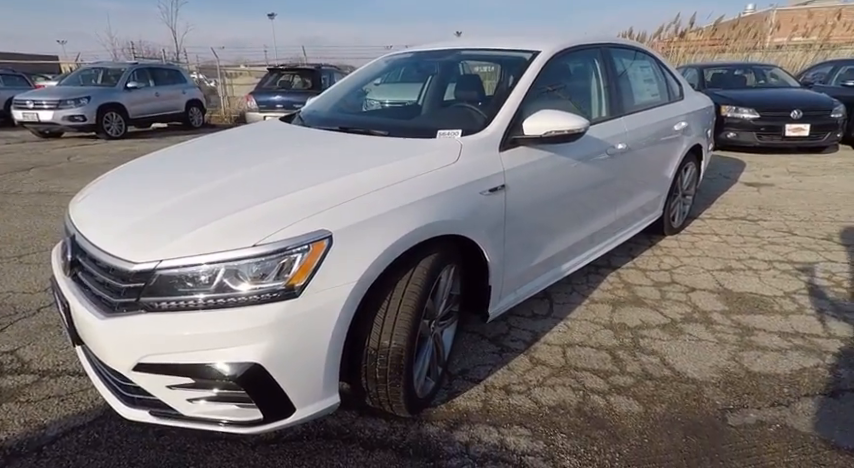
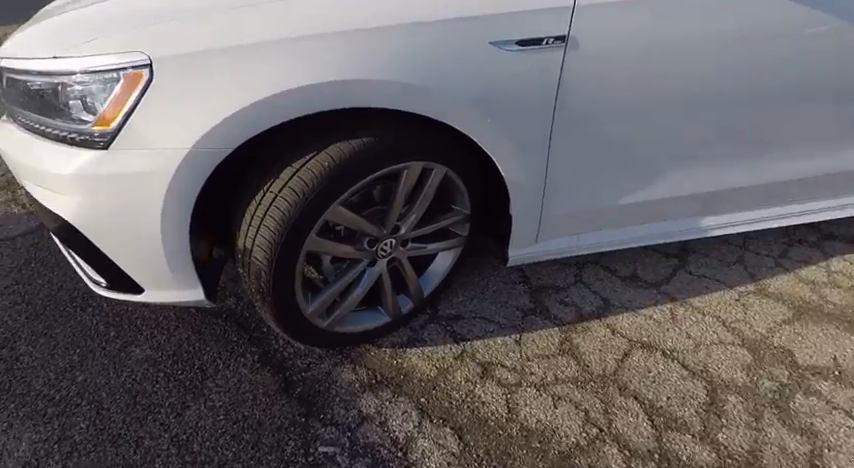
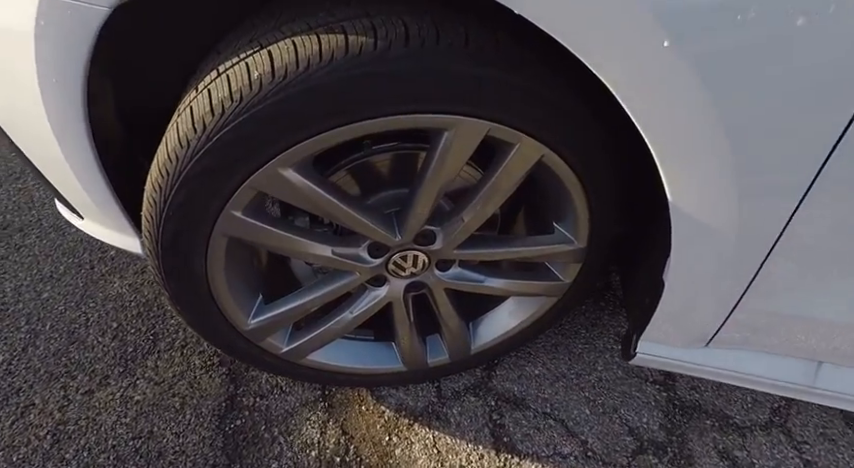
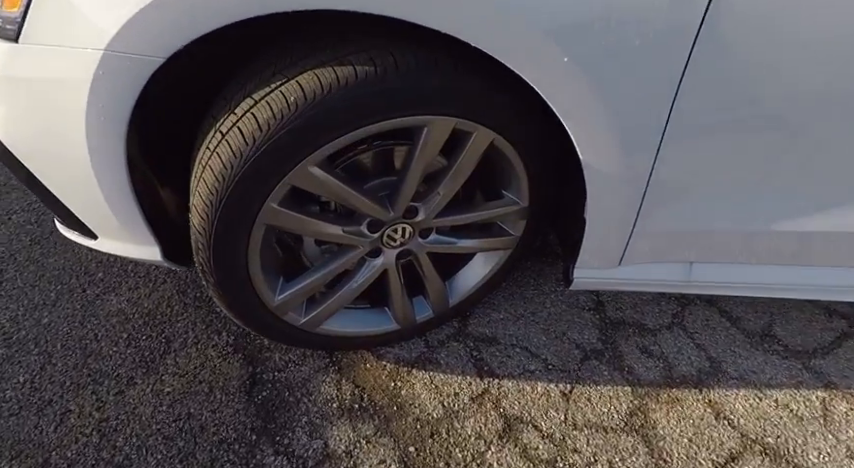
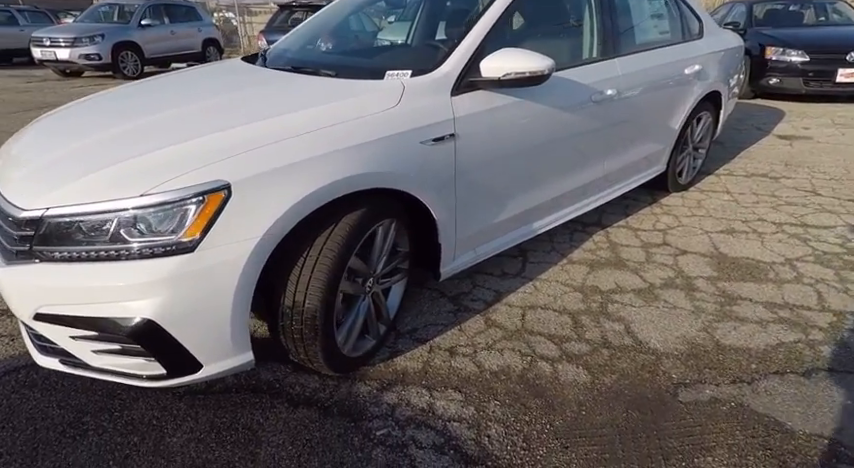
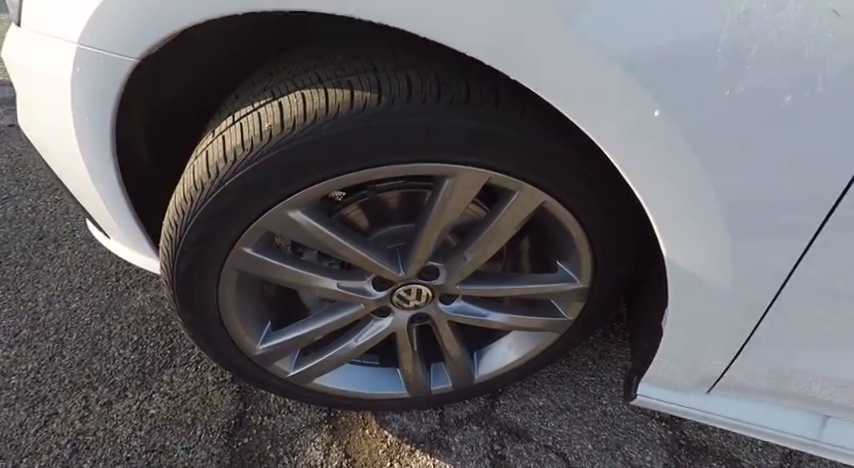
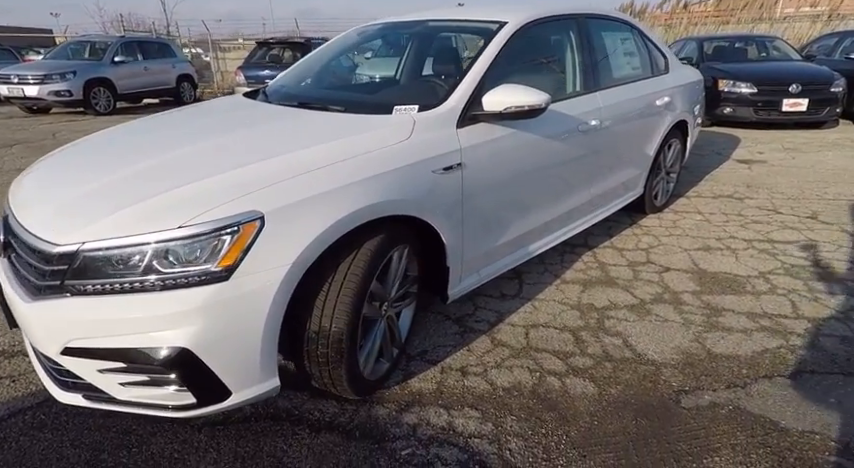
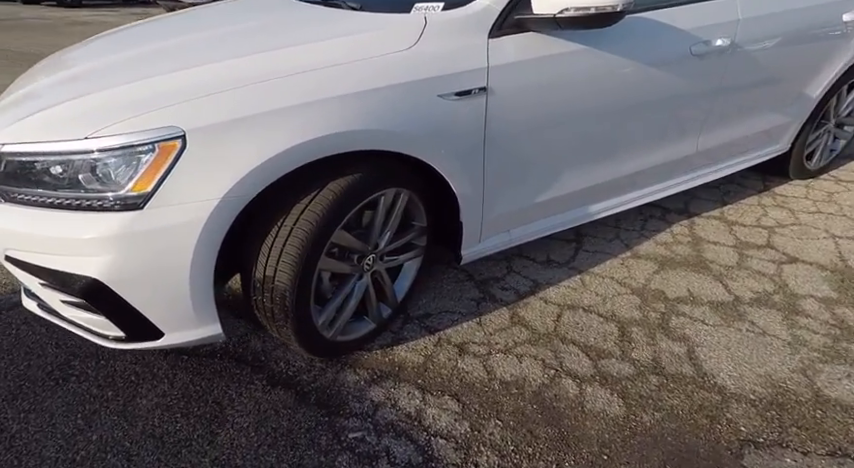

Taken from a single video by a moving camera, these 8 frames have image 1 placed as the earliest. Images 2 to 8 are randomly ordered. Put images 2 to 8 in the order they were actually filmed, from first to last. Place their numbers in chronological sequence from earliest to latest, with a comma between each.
7, 5, 8, 2, 4, 3, 6
